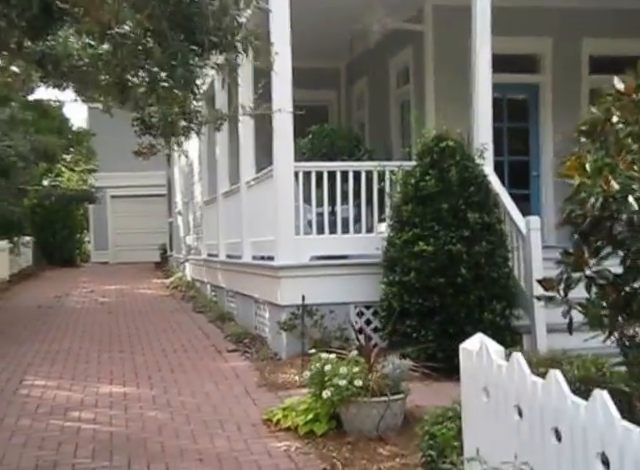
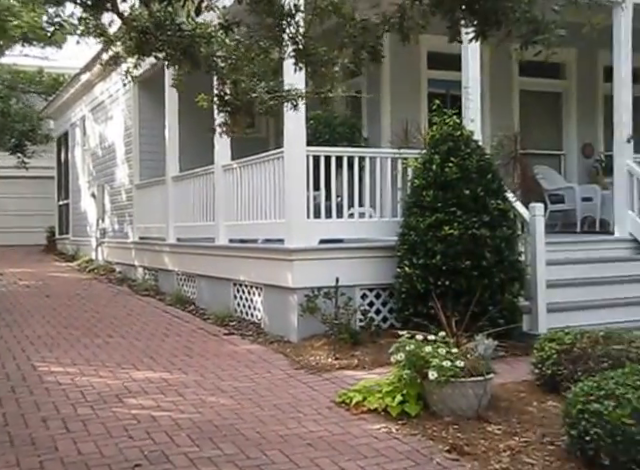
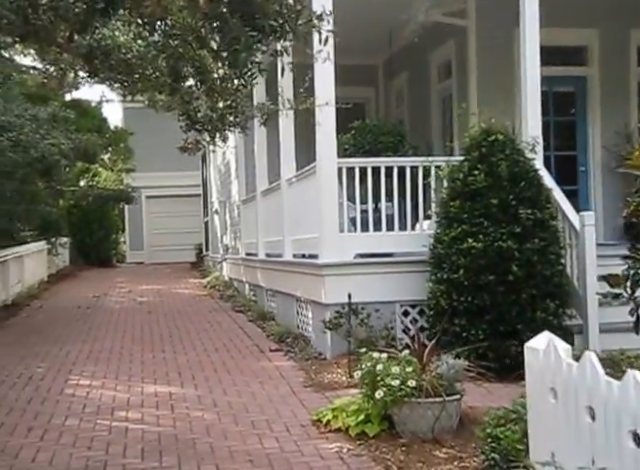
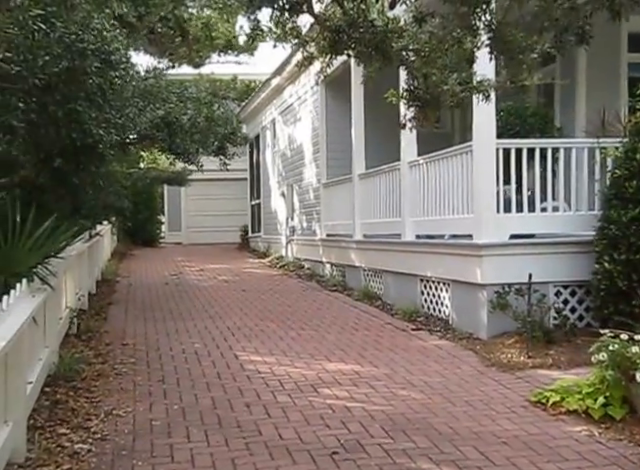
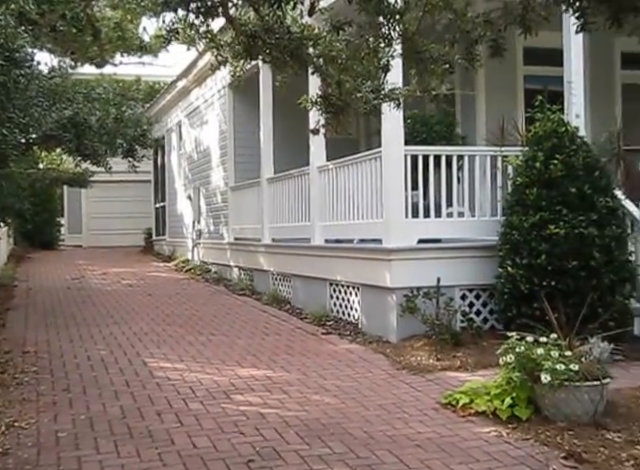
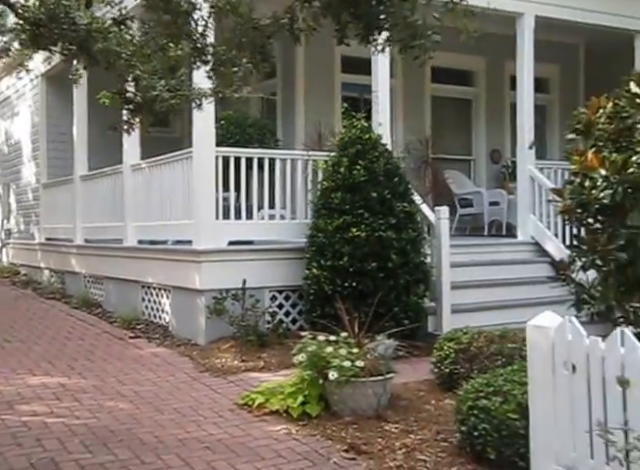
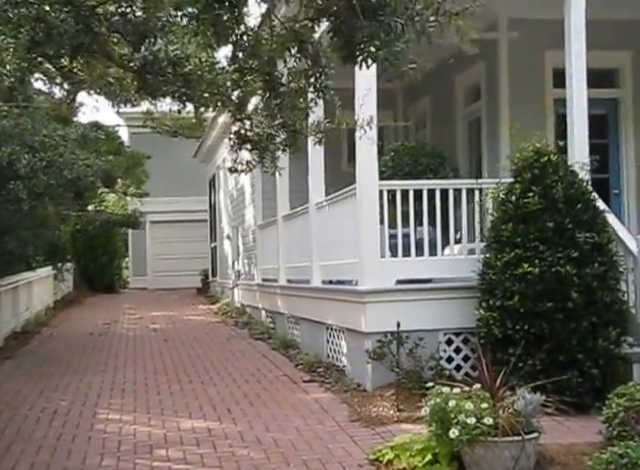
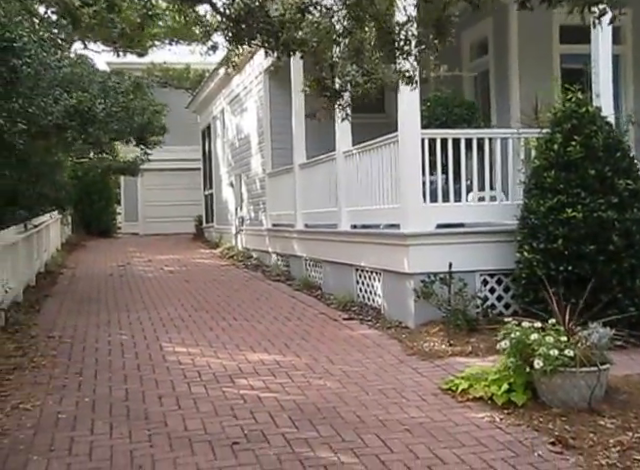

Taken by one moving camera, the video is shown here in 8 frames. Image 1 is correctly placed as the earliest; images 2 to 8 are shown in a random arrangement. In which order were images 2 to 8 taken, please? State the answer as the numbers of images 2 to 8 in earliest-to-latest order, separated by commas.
3, 7, 8, 4, 5, 2, 6
